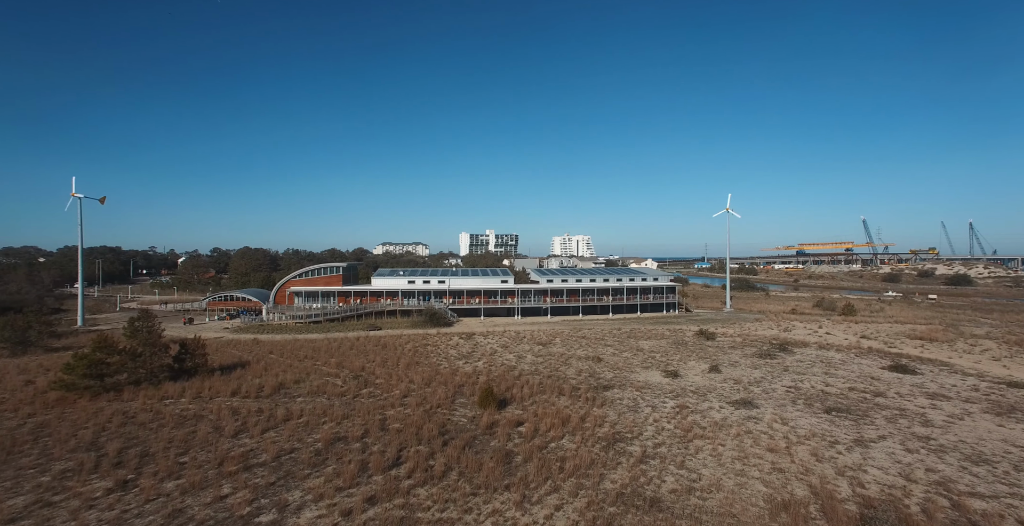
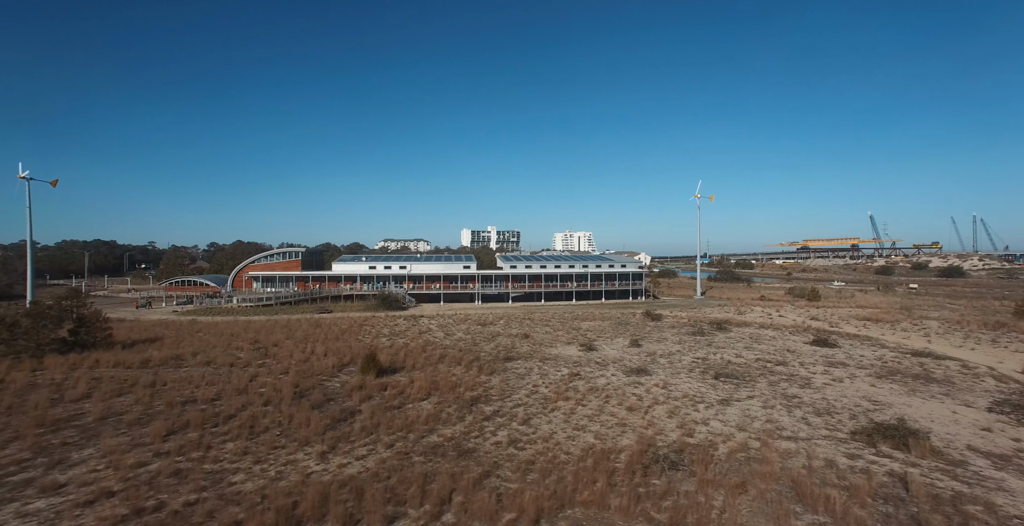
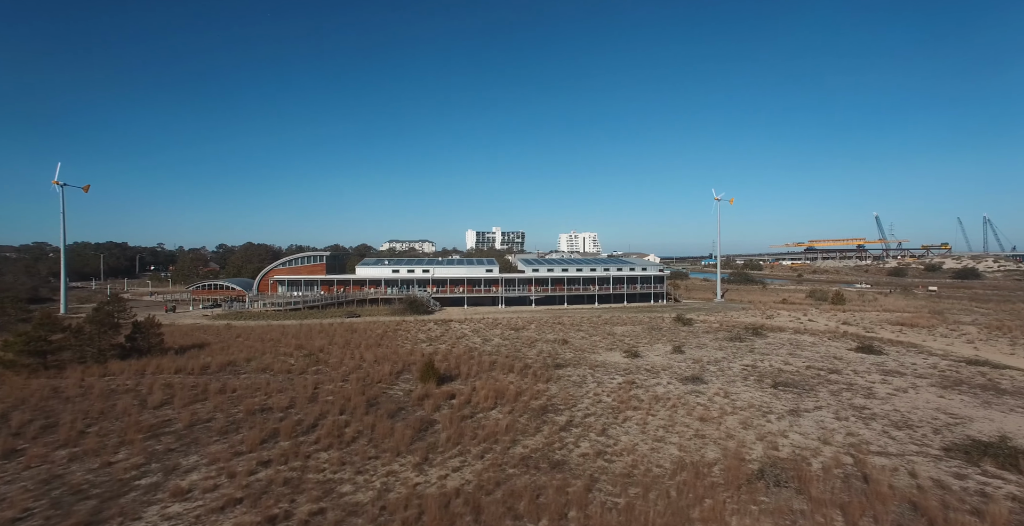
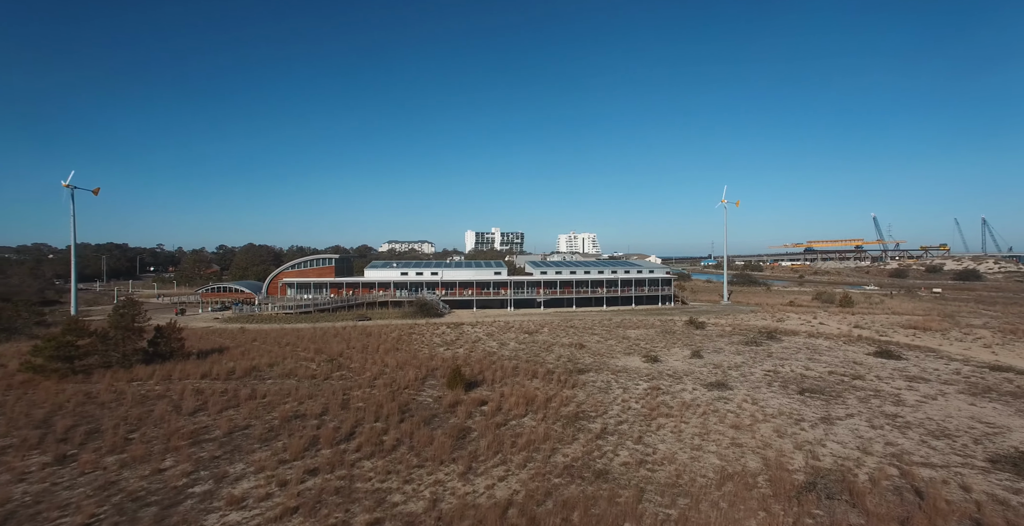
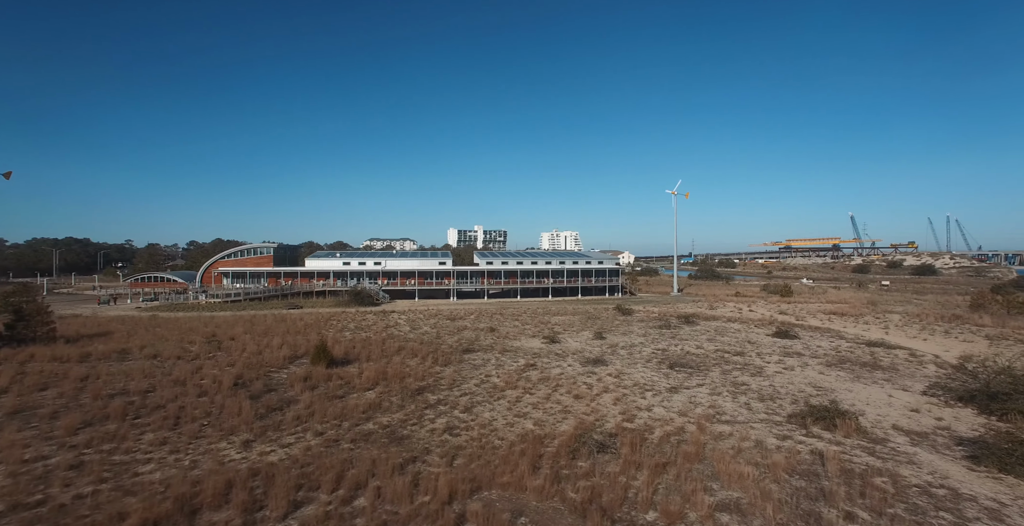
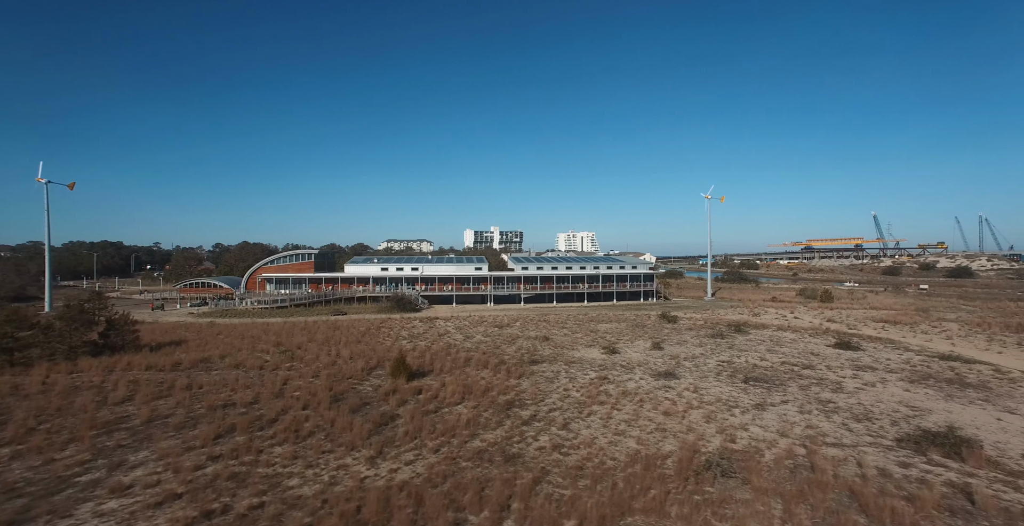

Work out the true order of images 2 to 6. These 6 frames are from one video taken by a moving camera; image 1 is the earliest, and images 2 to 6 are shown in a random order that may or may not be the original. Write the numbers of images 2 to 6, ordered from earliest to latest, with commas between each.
4, 3, 6, 2, 5
